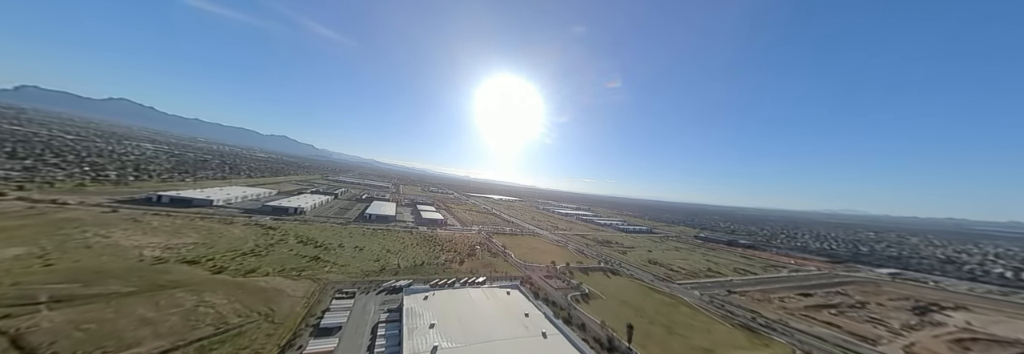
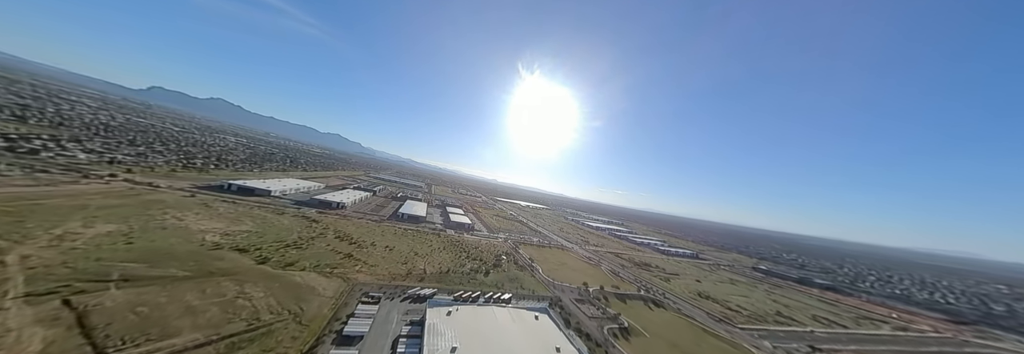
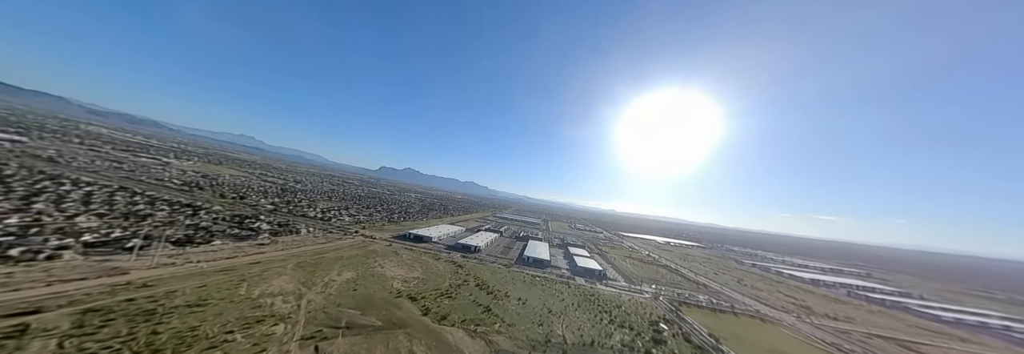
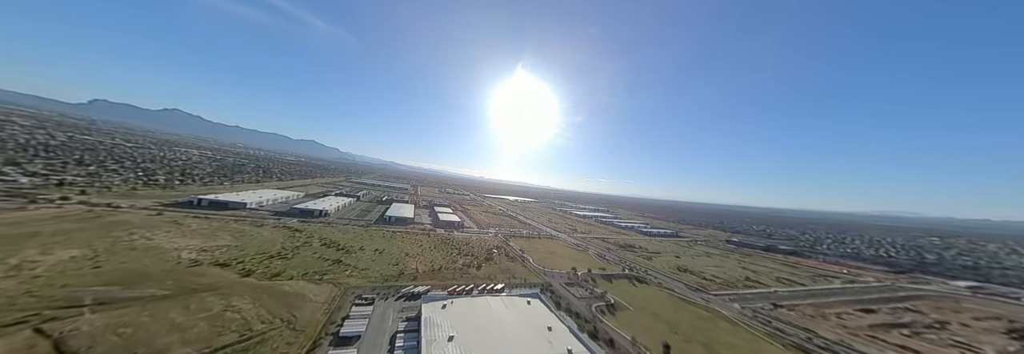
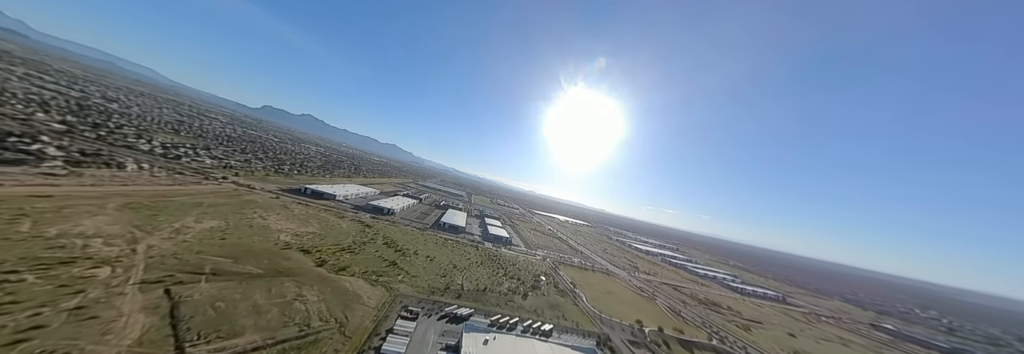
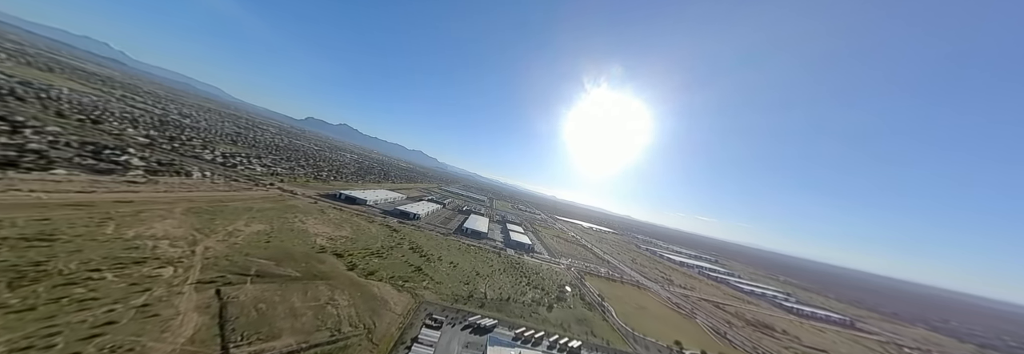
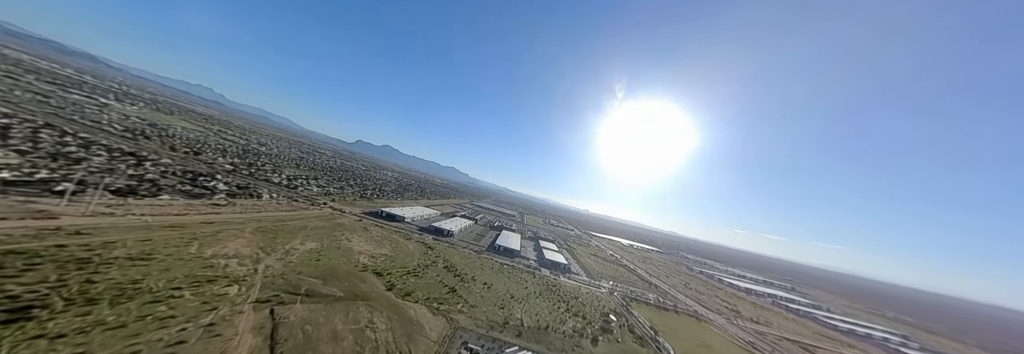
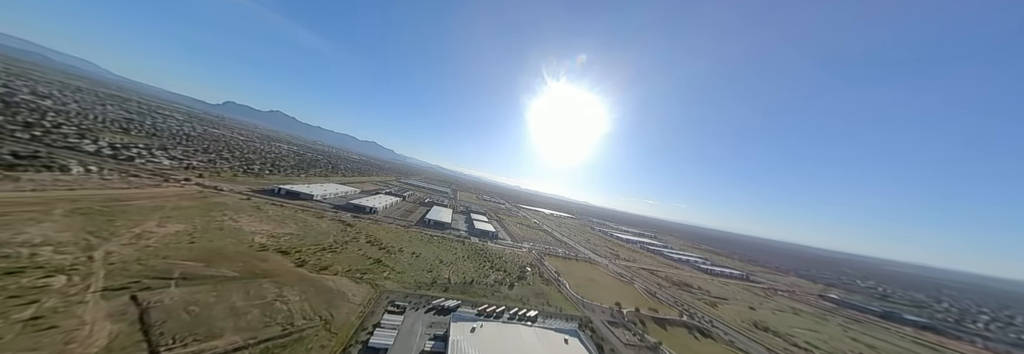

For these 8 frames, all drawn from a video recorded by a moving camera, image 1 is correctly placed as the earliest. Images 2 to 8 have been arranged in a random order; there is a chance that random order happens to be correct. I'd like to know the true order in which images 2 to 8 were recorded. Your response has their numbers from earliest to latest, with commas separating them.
4, 2, 8, 5, 6, 7, 3
